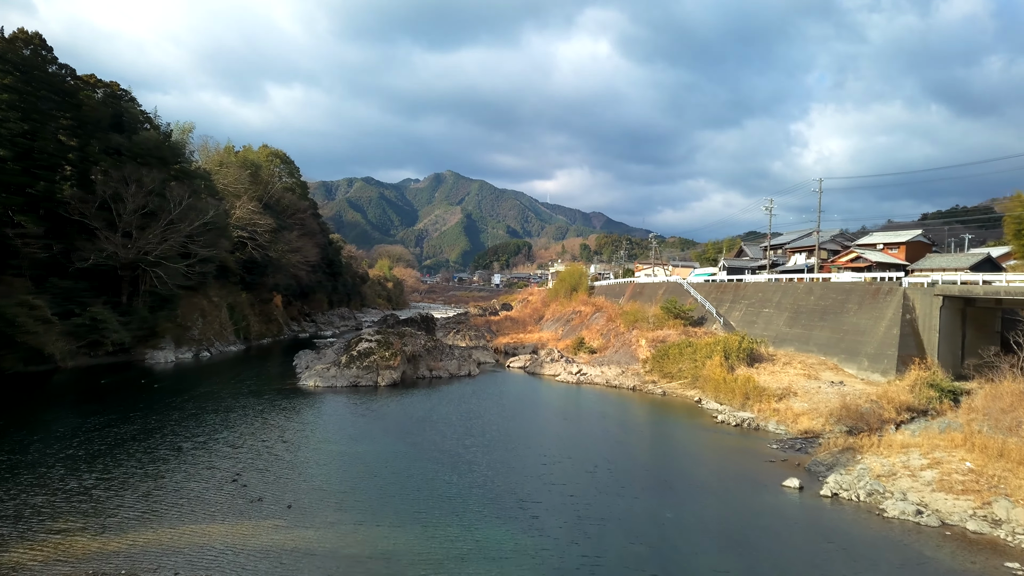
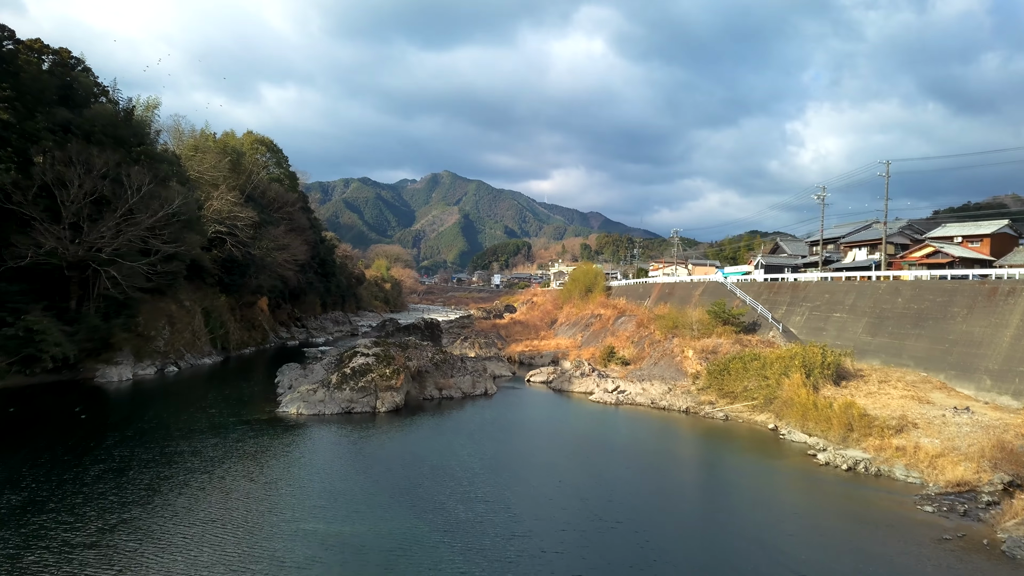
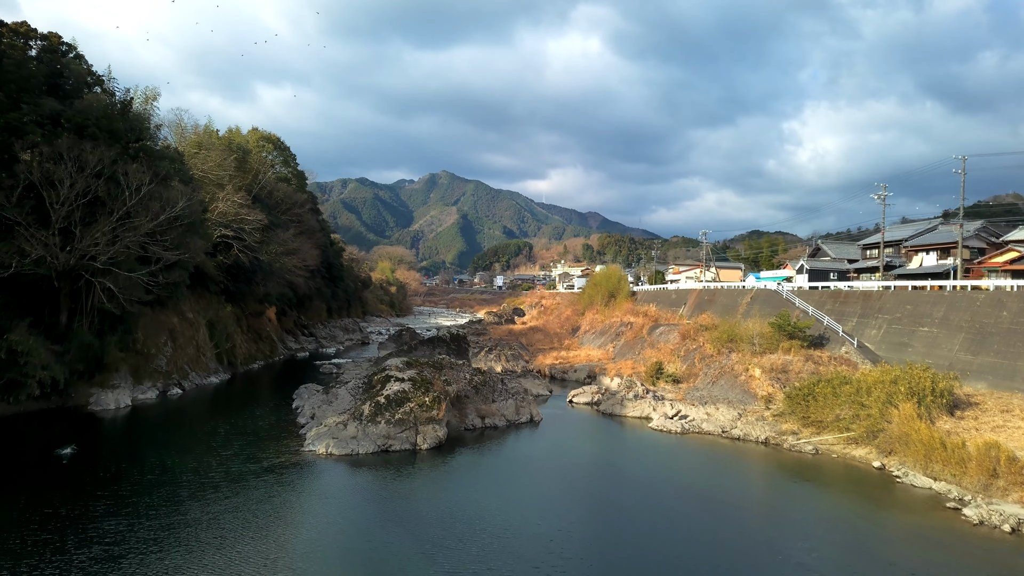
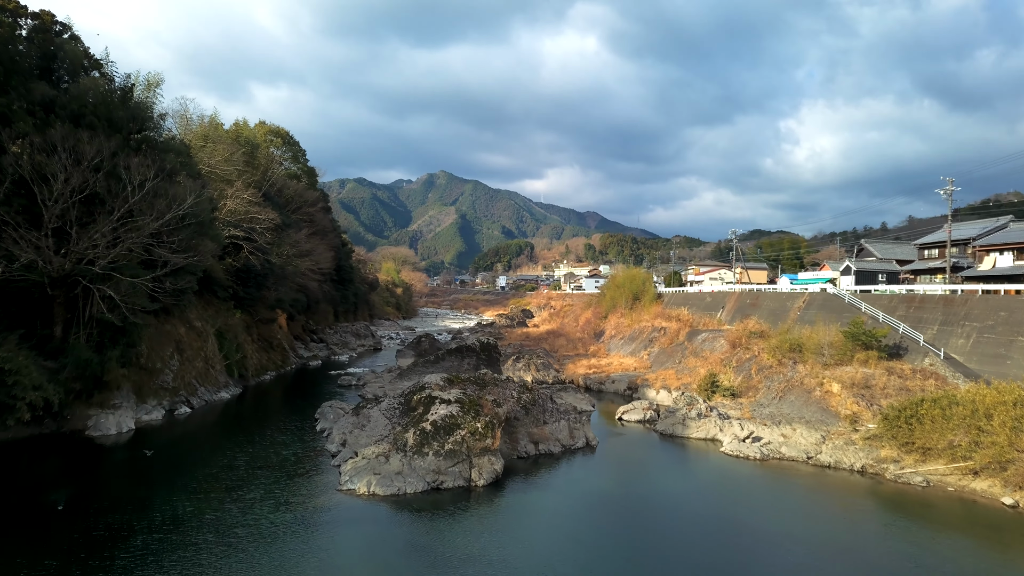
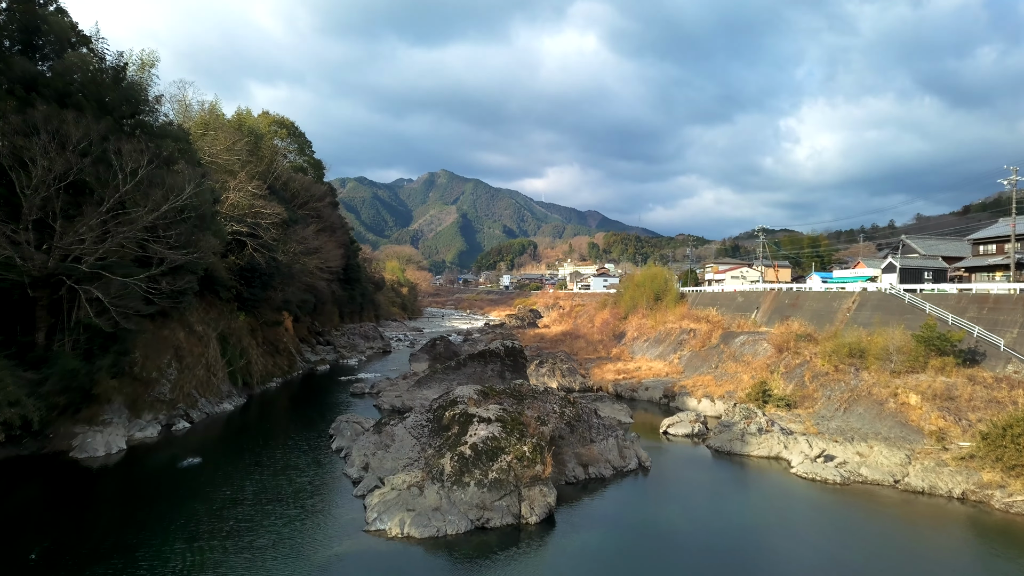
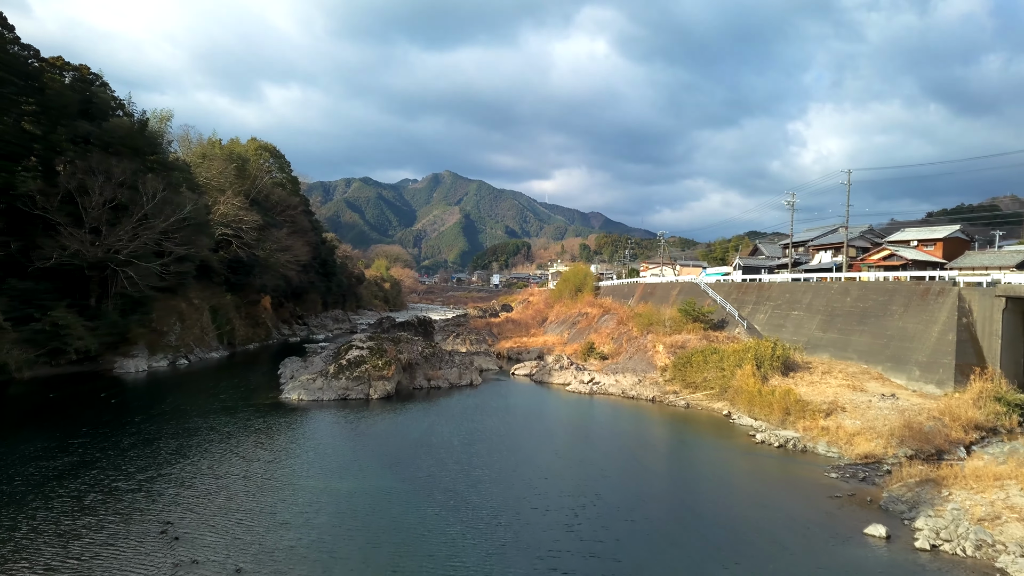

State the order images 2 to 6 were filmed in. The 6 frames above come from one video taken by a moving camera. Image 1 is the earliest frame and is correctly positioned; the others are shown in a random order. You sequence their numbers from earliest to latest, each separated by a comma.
6, 2, 3, 4, 5
